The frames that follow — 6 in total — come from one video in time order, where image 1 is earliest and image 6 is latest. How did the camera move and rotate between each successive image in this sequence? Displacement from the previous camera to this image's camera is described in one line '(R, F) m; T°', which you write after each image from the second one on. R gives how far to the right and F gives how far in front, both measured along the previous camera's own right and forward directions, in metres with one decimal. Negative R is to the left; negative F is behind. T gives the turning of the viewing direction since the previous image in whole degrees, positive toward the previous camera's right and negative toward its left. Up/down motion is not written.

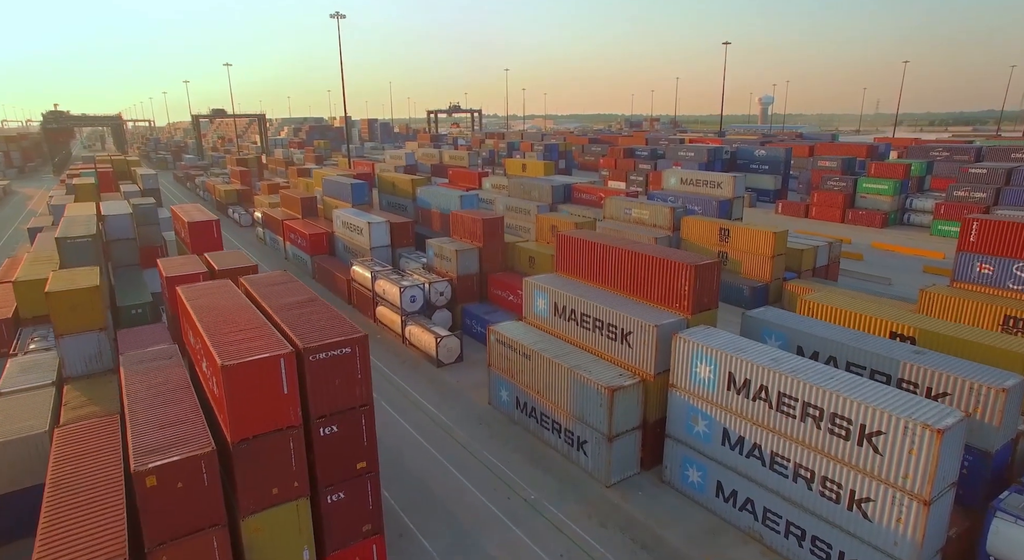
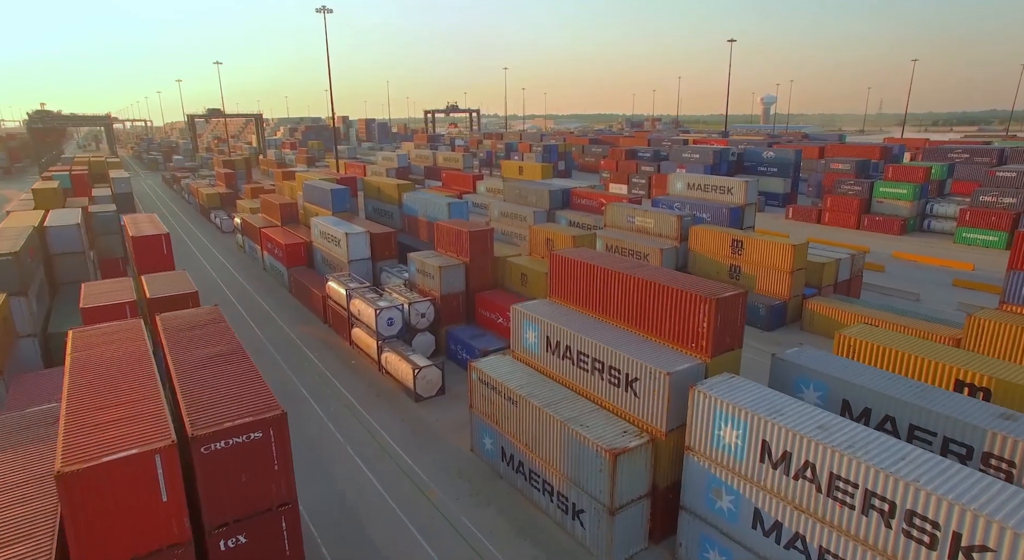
(+0.5, +3.2) m; 0°
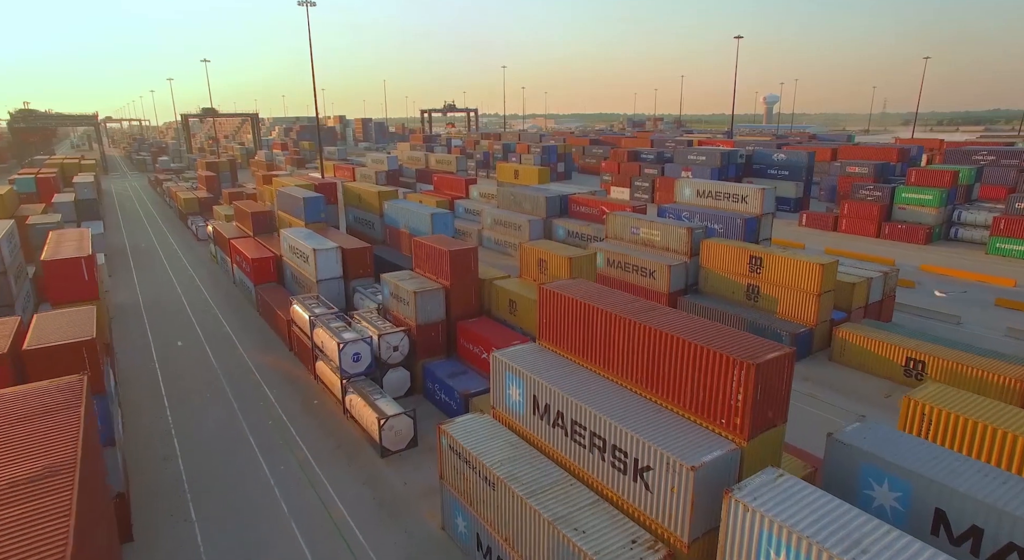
(+0.5, +3.8) m; 0°
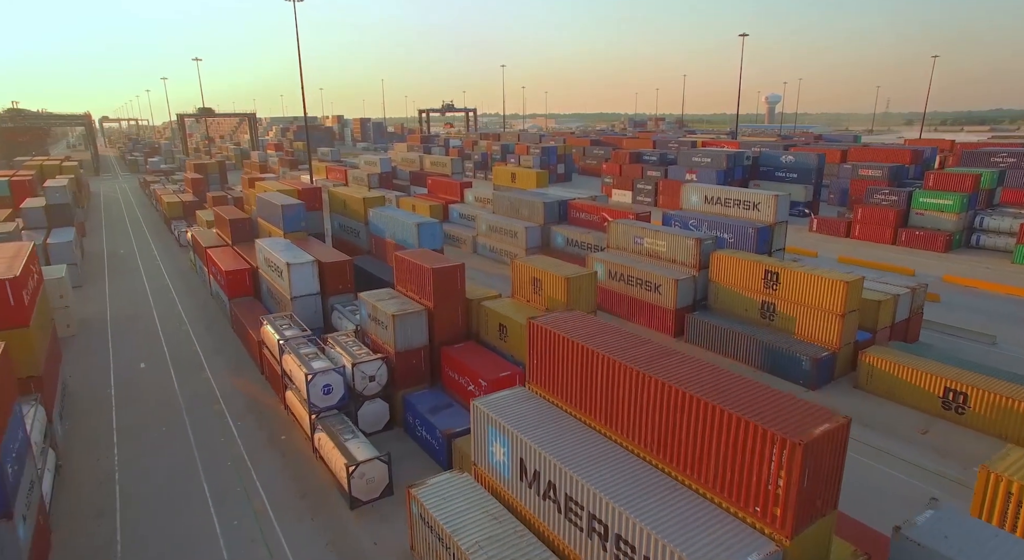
(+0.4, +2.6) m; 0°
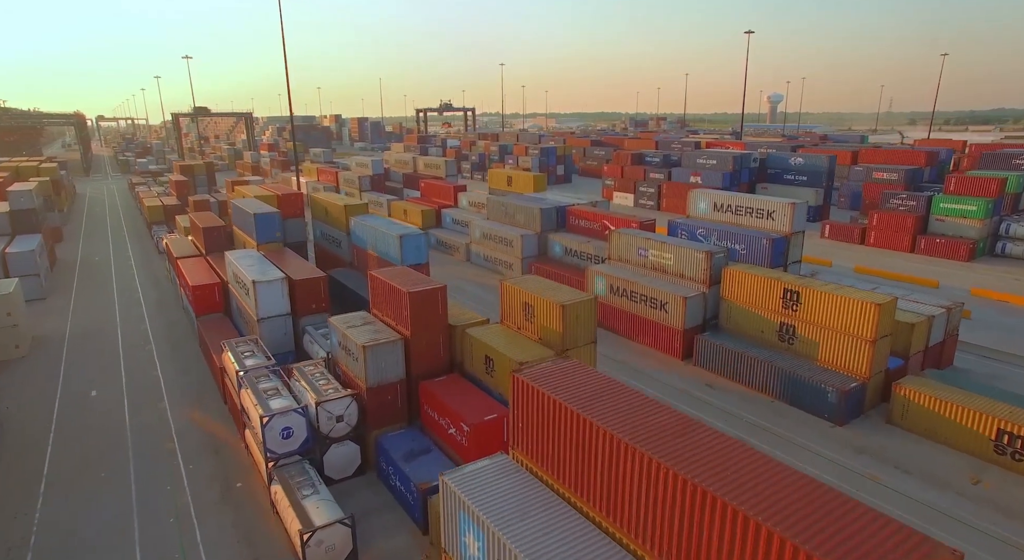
(+0.4, +2.7) m; 0°
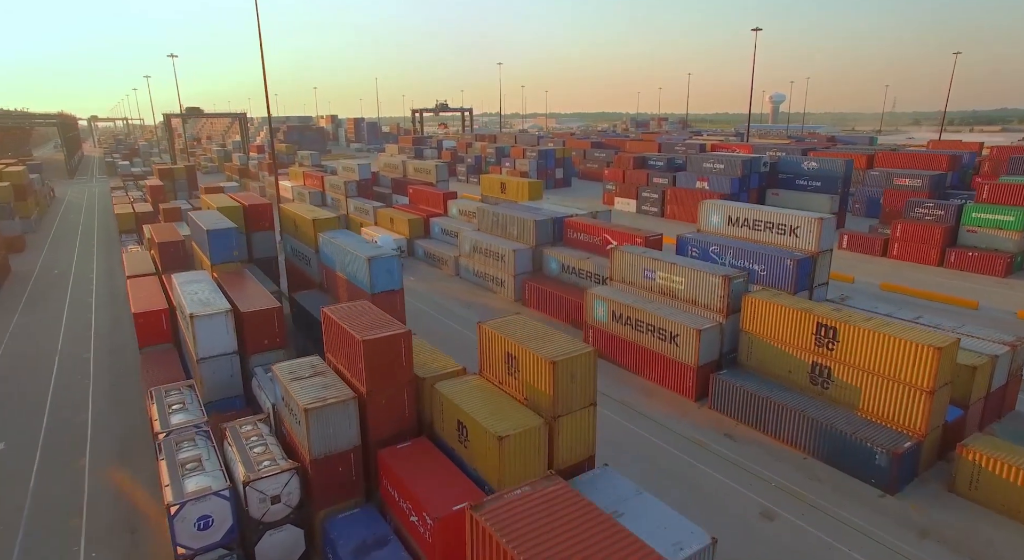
(+0.5, +3.7) m; 0°
